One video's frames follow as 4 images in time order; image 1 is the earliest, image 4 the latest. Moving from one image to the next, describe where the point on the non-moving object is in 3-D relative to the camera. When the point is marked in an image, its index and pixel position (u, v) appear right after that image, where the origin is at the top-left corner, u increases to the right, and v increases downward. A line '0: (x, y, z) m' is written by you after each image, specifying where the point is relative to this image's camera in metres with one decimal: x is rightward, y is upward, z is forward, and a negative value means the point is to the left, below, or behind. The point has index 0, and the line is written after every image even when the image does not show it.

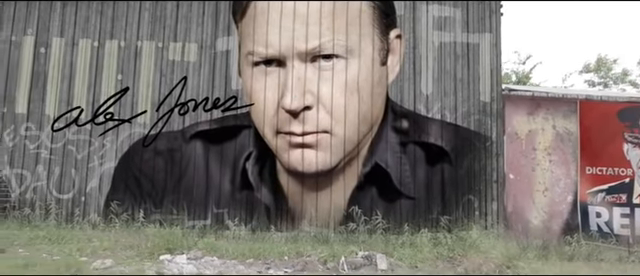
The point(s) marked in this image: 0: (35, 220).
0: (-7.4, -2.2, +9.4) m
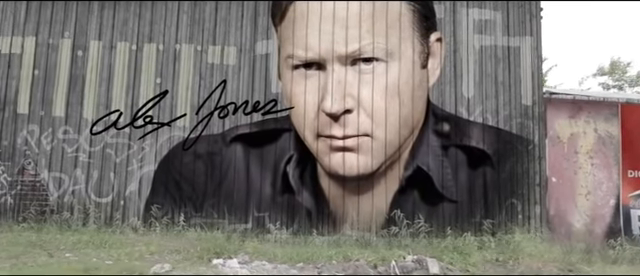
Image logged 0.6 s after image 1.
0: (-6.4, -2.2, +9.3) m
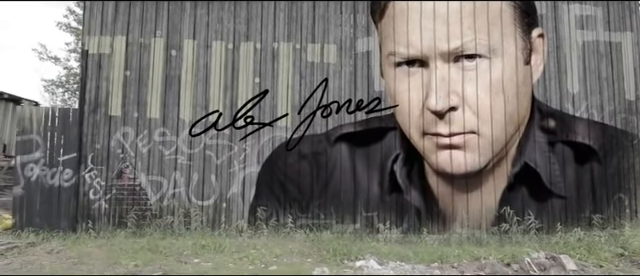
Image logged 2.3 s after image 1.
0: (-3.6, -2.3, +9.1) m
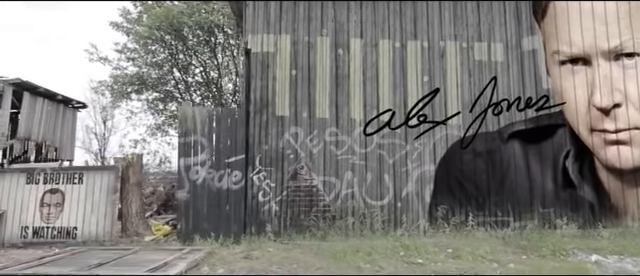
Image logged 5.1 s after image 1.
0: (+0.9, -2.3, +9.0) m
